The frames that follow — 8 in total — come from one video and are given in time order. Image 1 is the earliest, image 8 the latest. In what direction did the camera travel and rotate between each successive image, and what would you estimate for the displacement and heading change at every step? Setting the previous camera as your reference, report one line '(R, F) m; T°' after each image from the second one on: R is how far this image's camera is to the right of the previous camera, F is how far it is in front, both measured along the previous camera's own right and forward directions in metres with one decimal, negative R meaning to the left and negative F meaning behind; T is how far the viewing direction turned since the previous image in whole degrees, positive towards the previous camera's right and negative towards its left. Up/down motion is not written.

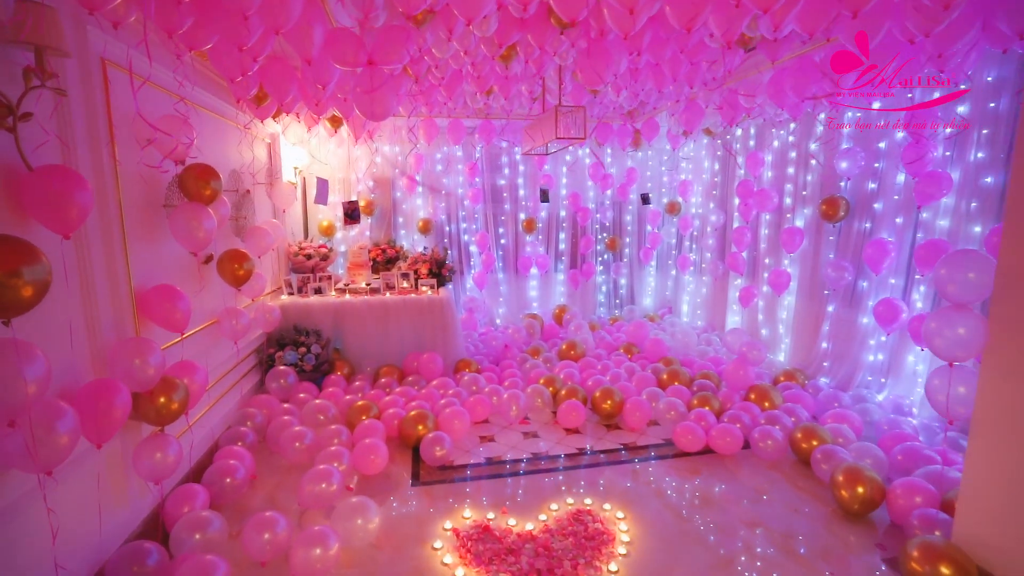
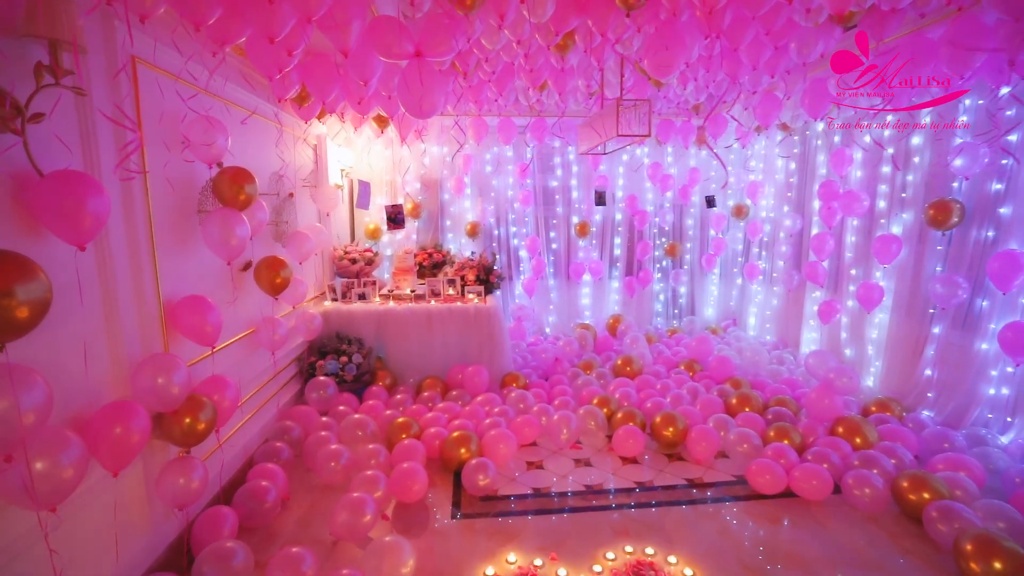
(0.0, +0.3) m; -6°
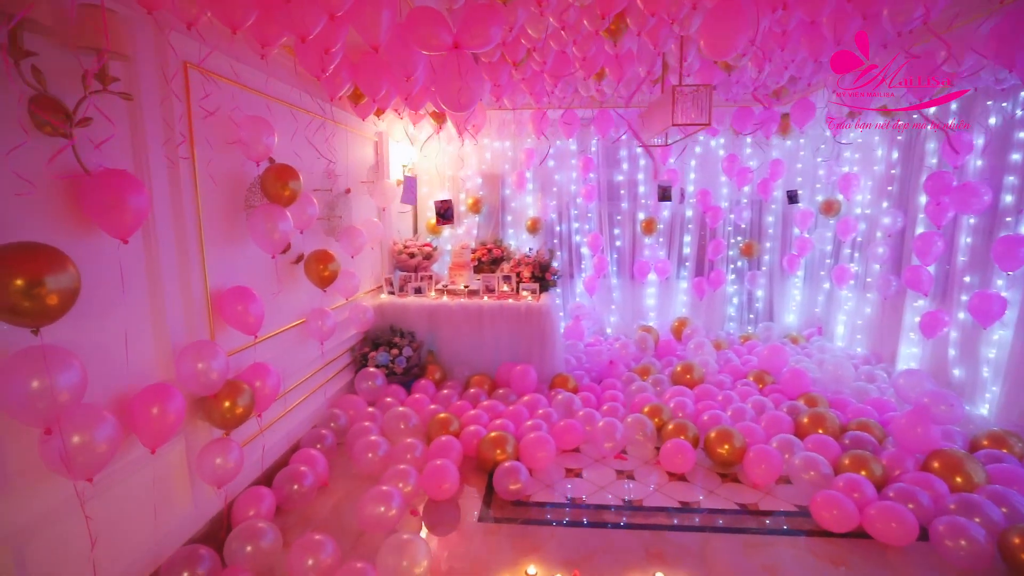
(+0.2, +0.1) m; -9°
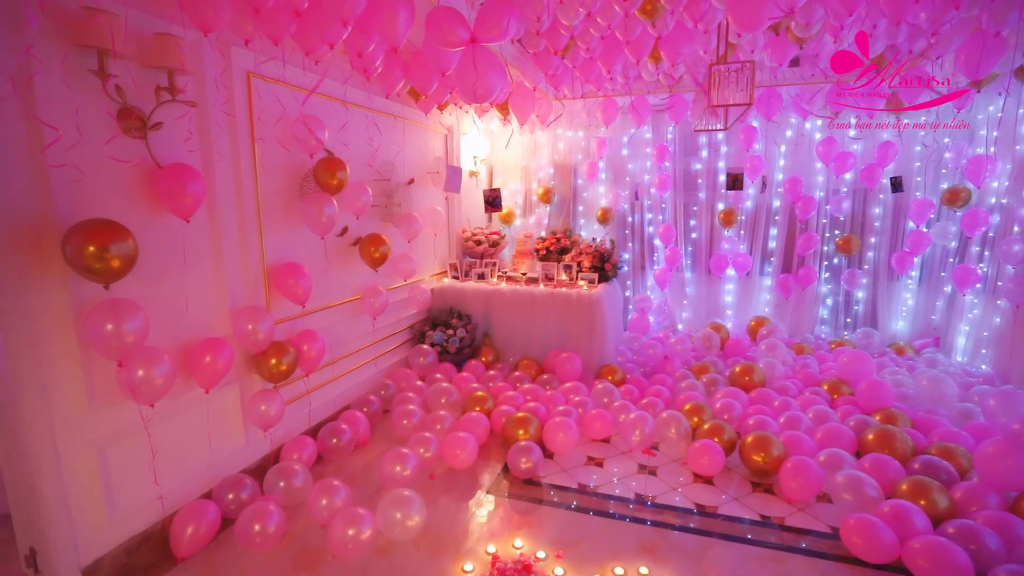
(+0.5, 0.0) m; -14°
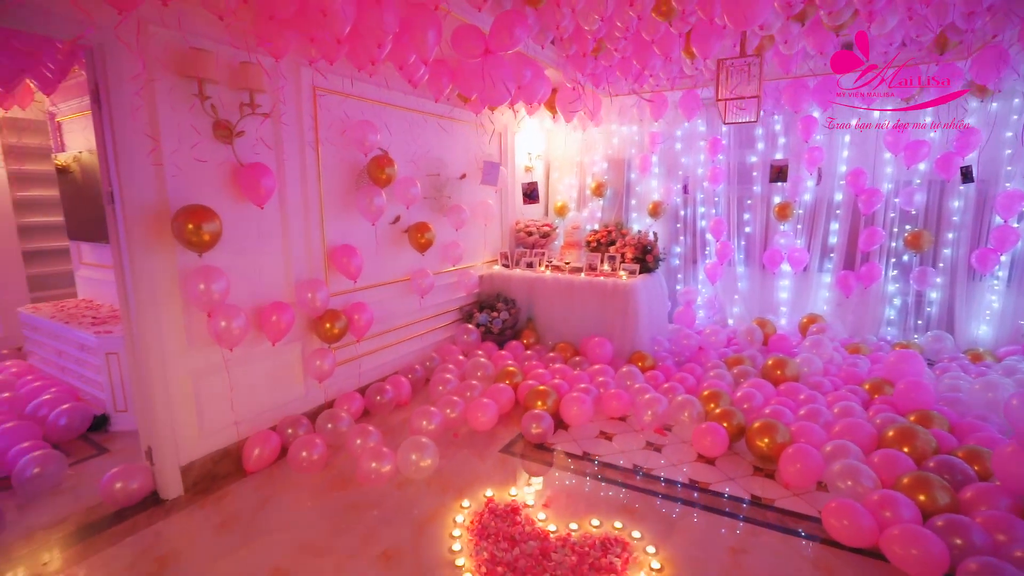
(+0.5, -0.3) m; -11°
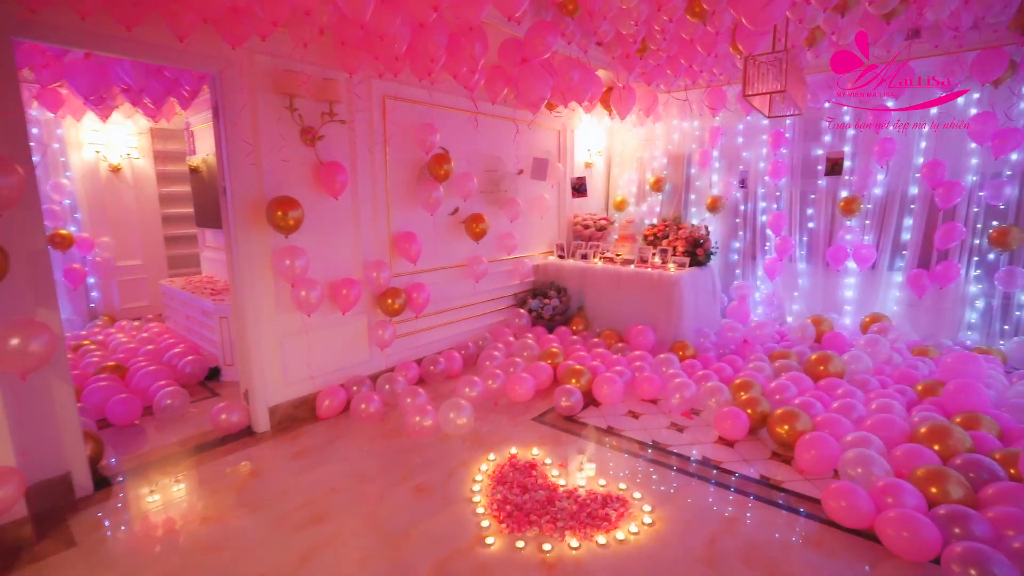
(+0.3, -0.3) m; -10°
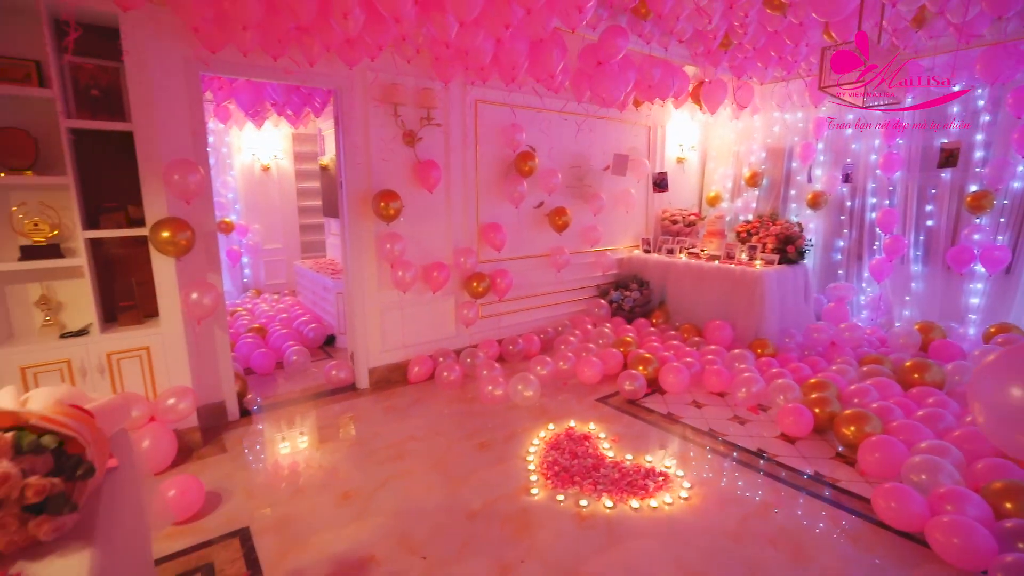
(+0.3, -0.3) m; -12°
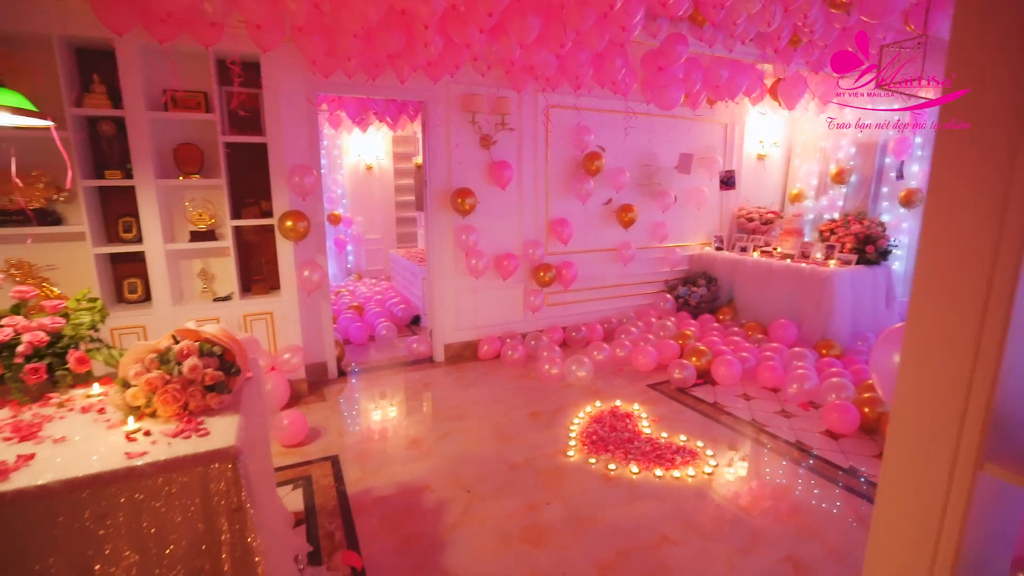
(+0.3, -0.3) m; -11°
